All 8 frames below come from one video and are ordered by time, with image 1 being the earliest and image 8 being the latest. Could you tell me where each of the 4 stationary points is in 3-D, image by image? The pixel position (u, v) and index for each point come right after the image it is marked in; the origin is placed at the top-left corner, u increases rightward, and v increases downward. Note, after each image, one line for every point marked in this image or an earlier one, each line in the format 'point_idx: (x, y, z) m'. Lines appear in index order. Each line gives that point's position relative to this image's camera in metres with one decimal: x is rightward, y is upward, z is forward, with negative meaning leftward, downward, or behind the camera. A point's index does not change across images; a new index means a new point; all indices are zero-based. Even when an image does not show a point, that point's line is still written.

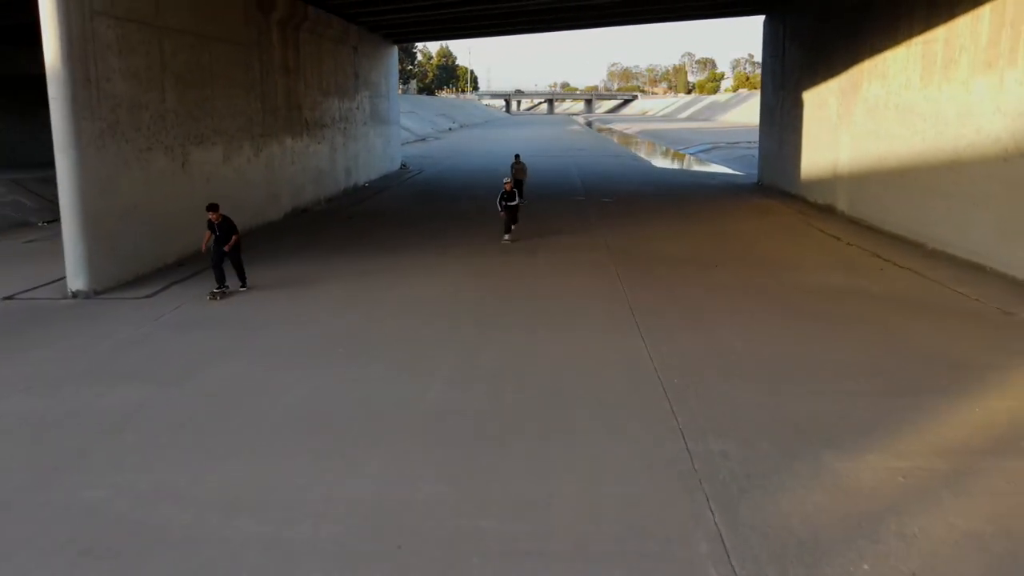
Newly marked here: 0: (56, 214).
0: (-6.7, +1.1, +14.8) m
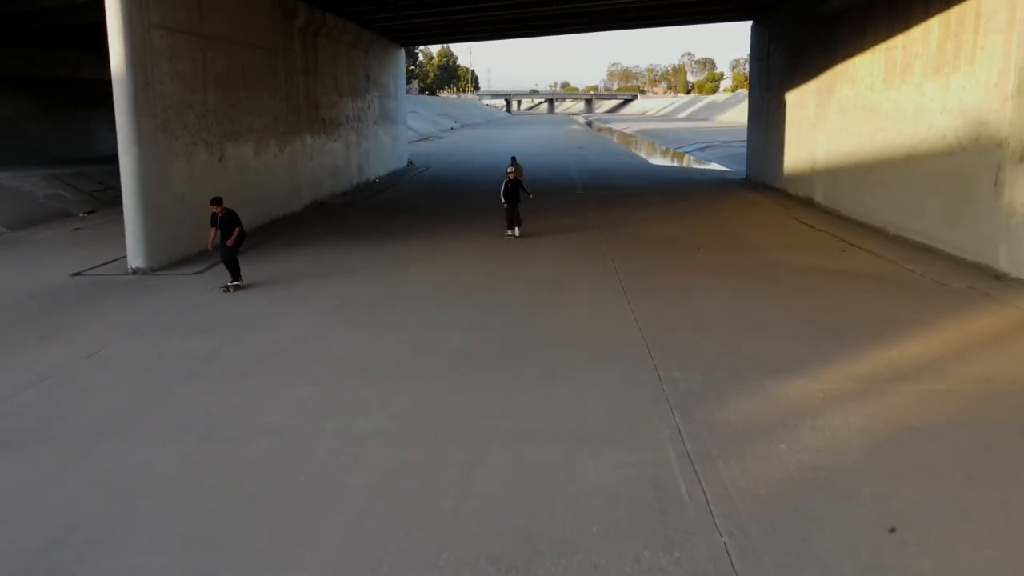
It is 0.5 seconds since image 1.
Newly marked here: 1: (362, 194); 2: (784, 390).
0: (-6.7, +1.3, +16.0) m
1: (-2.8, +1.8, +18.8) m
2: (+1.5, -0.5, +5.5) m
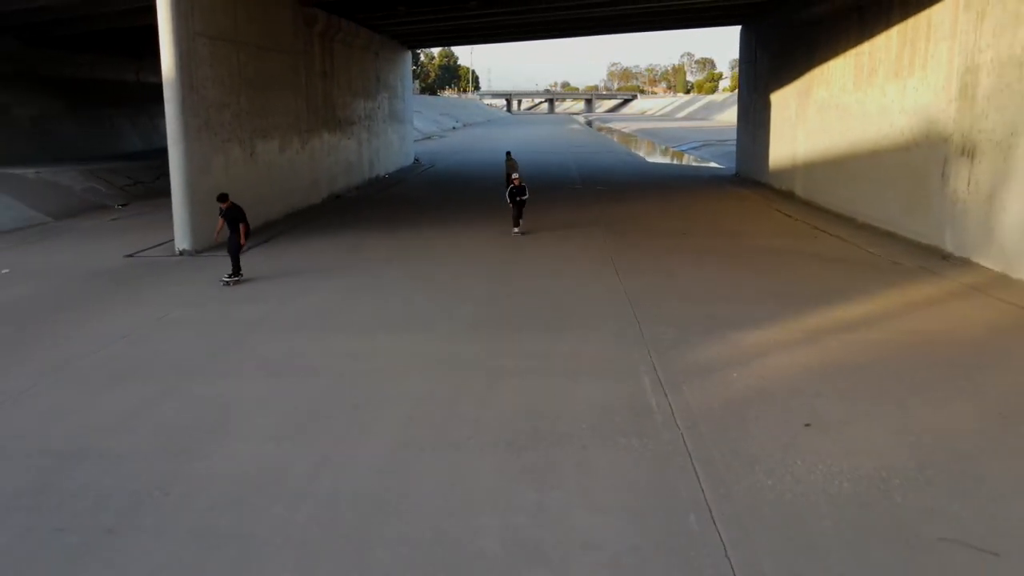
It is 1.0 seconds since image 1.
0: (-6.6, +1.5, +17.2) m
1: (-2.7, +2.0, +20.0) m
2: (+1.5, -0.3, +6.7) m
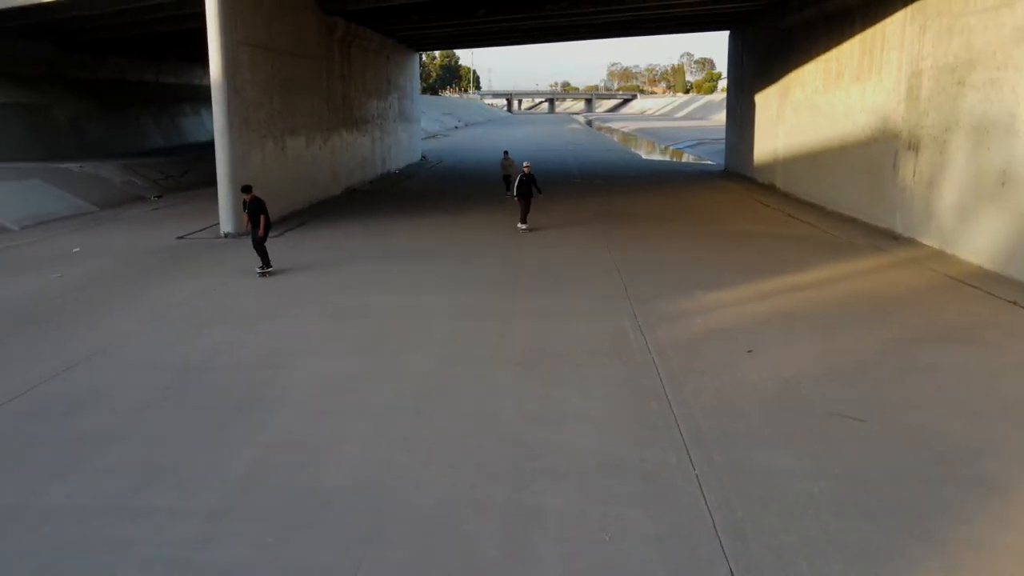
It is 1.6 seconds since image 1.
0: (-6.5, +1.8, +18.7) m
1: (-2.7, +2.3, +21.5) m
2: (+1.6, -0.1, +8.2) m
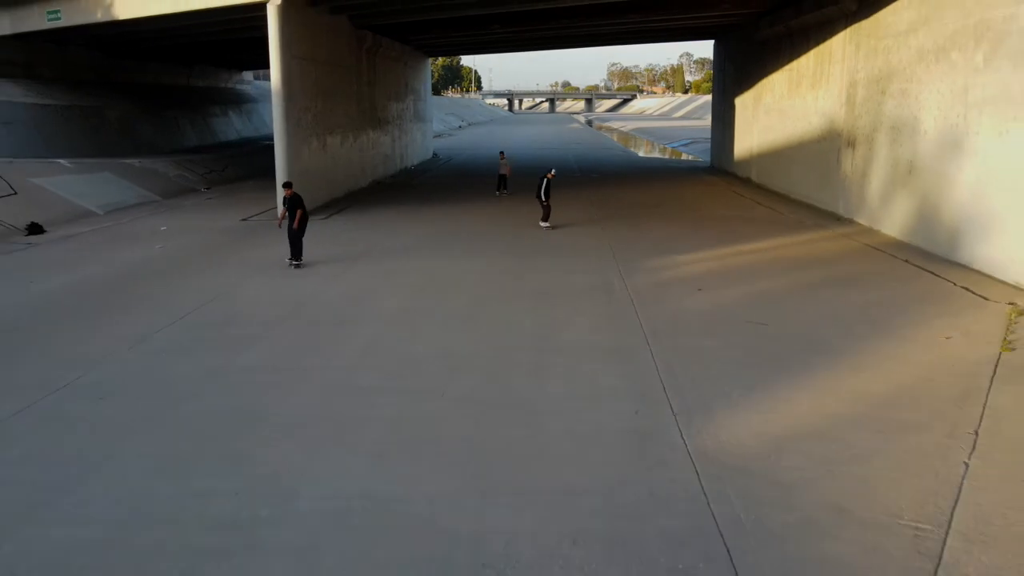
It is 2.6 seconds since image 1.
0: (-6.4, +2.2, +21.1) m
1: (-2.5, +2.7, +23.9) m
2: (+1.7, +0.3, +10.6) m
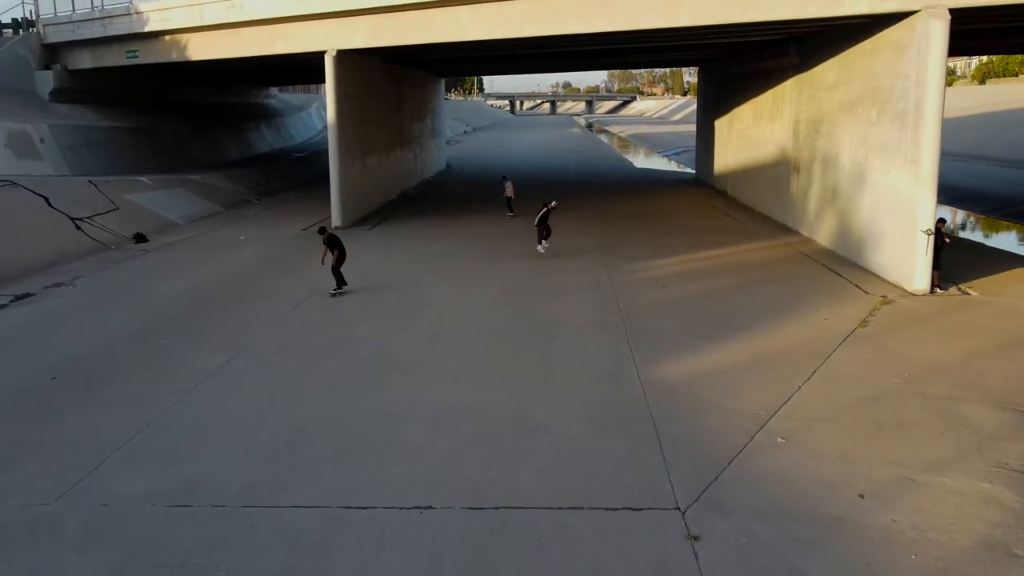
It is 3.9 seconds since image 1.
0: (-6.2, +2.2, +24.4) m
1: (-2.3, +2.7, +27.2) m
2: (+1.9, +0.3, +13.9) m
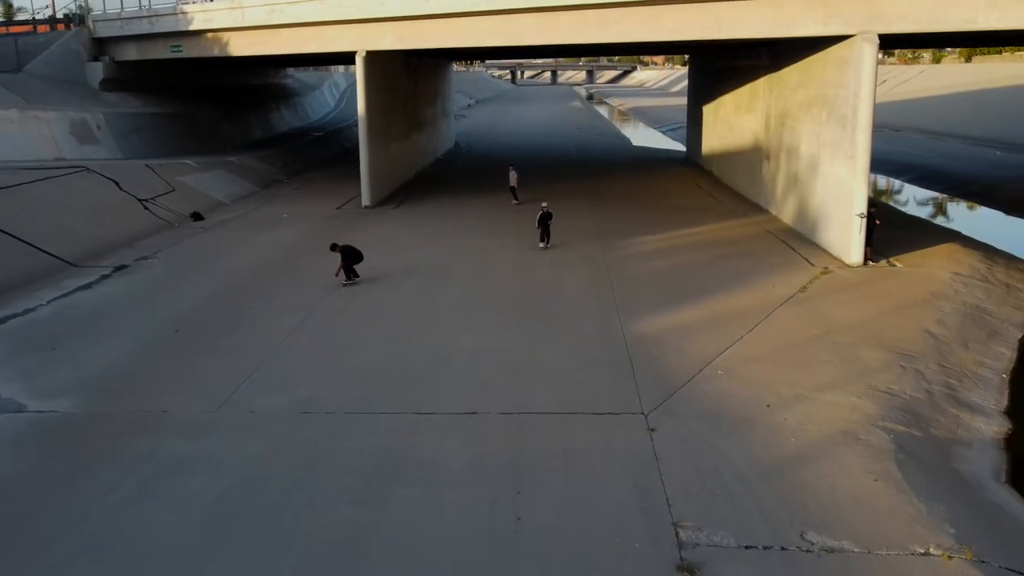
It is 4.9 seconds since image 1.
0: (-6.0, +3.0, +26.9) m
1: (-2.2, +3.6, +29.6) m
2: (+2.1, +0.8, +16.5) m
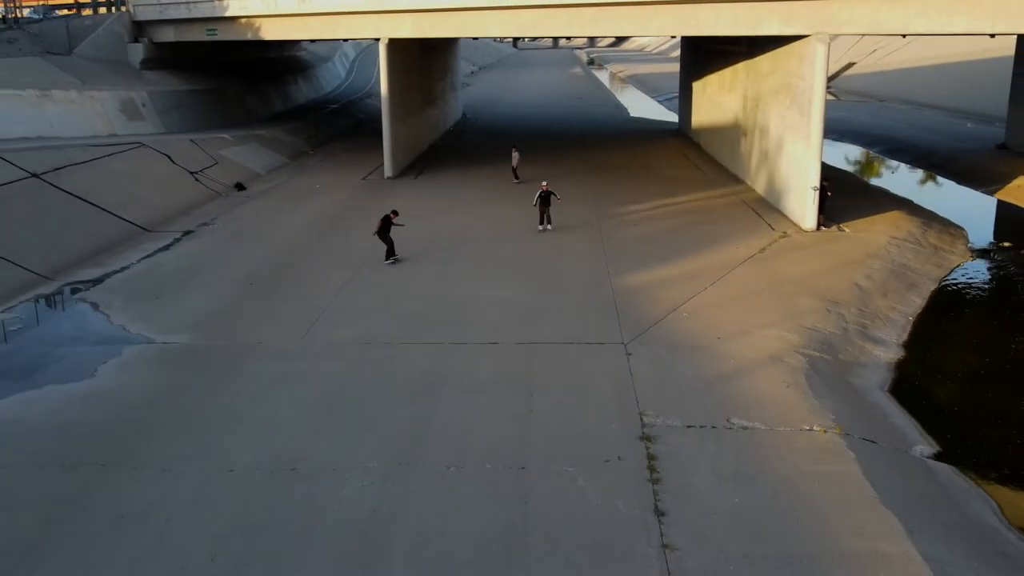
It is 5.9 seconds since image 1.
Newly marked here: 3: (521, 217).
0: (-5.9, +4.1, +29.4) m
1: (-2.0, +4.8, +32.1) m
2: (+2.2, +1.5, +19.0) m
3: (+0.1, +1.4, +19.0) m
